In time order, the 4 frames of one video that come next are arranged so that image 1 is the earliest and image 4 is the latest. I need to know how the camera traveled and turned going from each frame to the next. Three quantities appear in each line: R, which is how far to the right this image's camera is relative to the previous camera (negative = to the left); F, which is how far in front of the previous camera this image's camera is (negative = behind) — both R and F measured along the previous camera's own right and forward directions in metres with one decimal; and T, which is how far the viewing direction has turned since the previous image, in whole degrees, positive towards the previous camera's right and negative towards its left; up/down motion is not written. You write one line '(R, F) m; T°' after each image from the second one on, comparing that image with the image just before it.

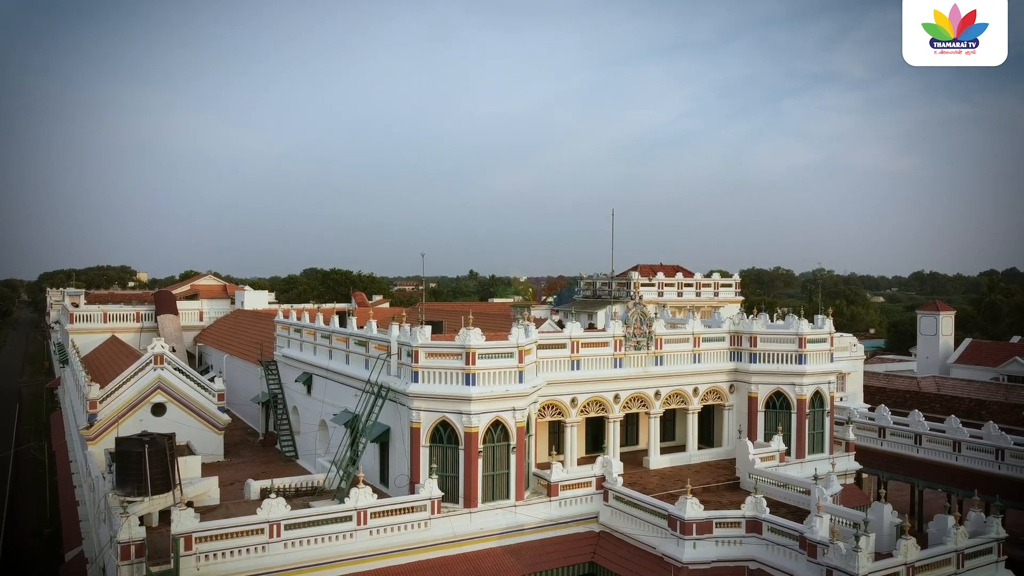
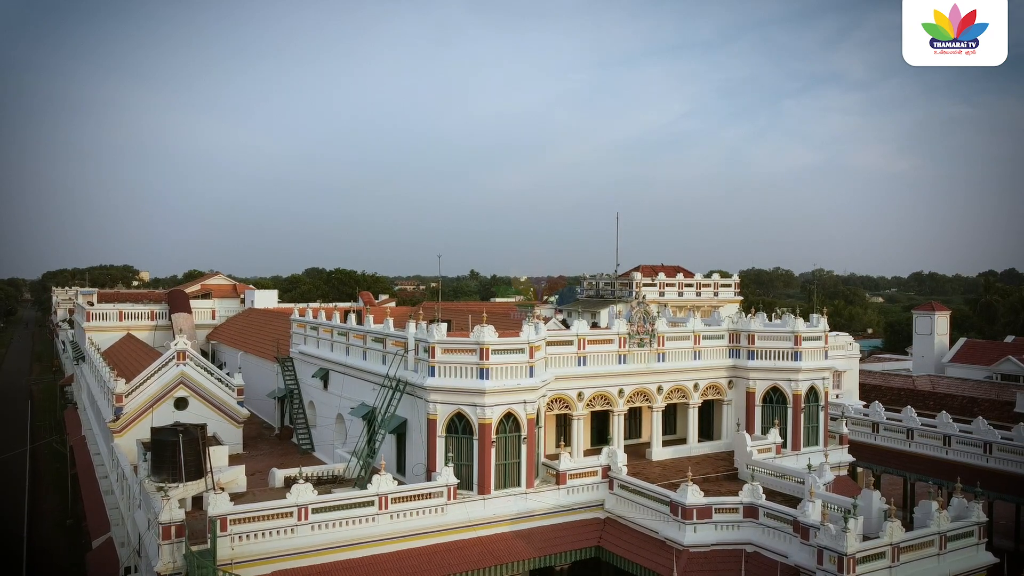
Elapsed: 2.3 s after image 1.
(-0.3, -1.0) m; 0°
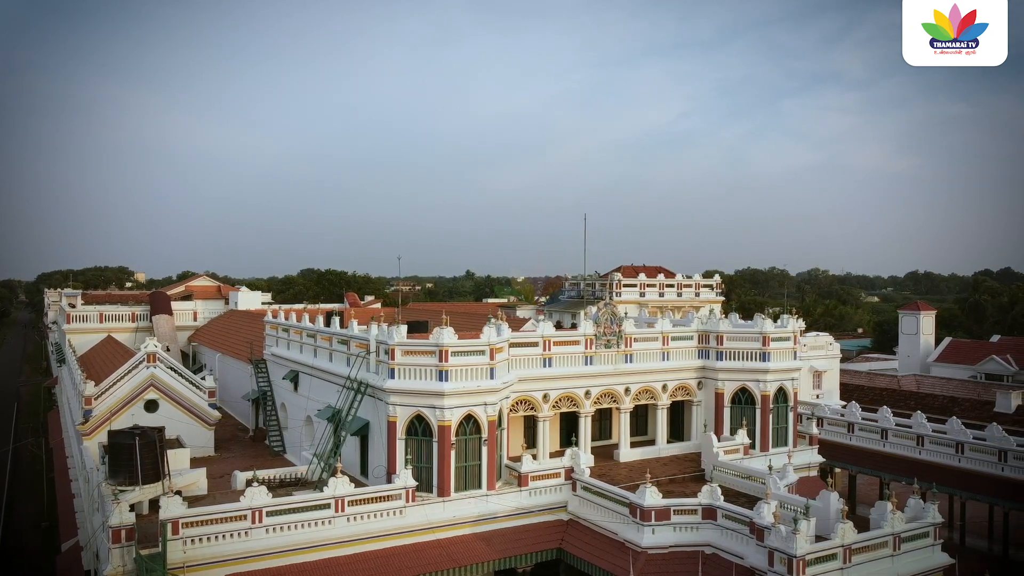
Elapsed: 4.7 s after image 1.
(+1.0, 0.0) m; 0°
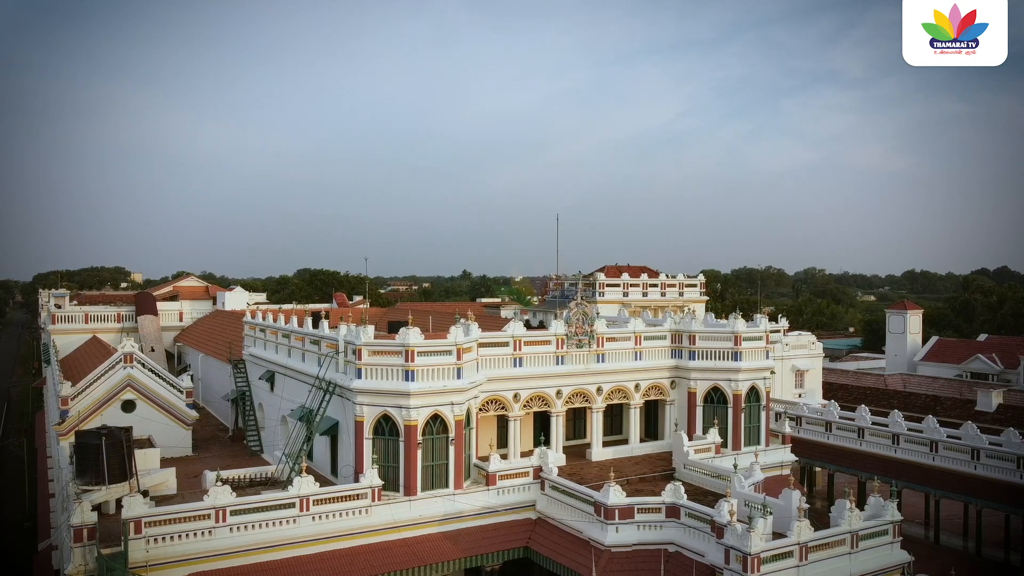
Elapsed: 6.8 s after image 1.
(+0.8, -0.1) m; 0°
